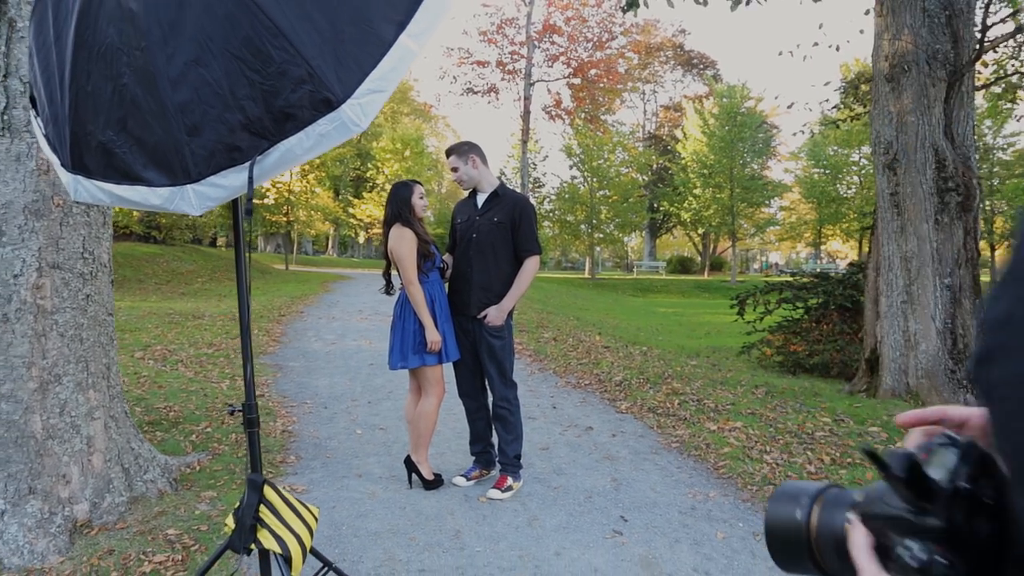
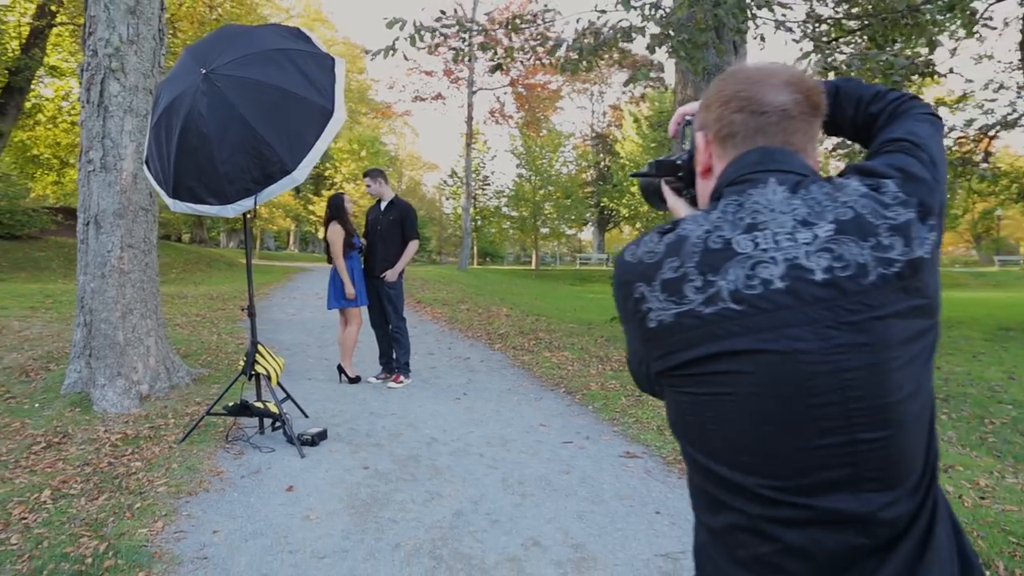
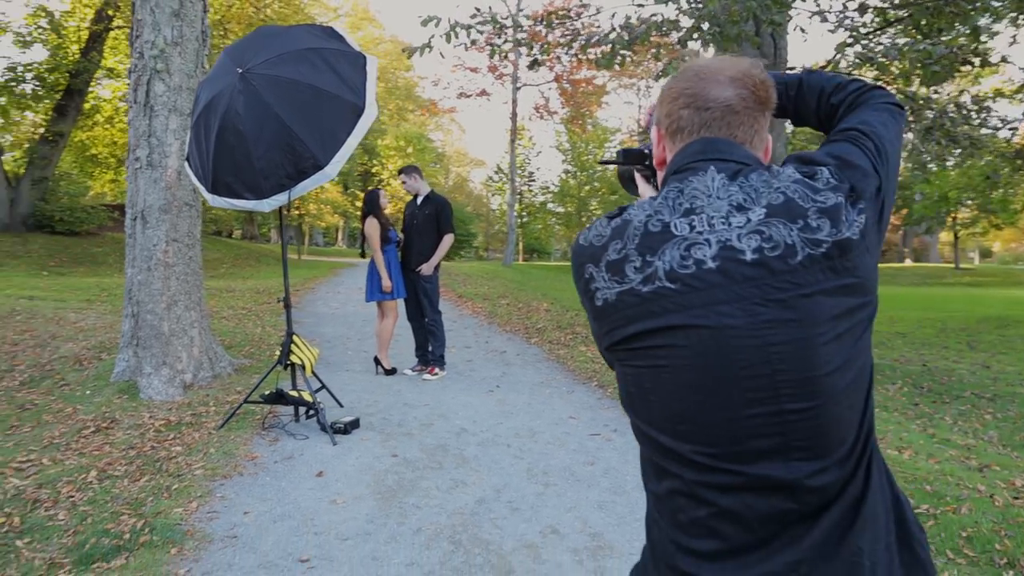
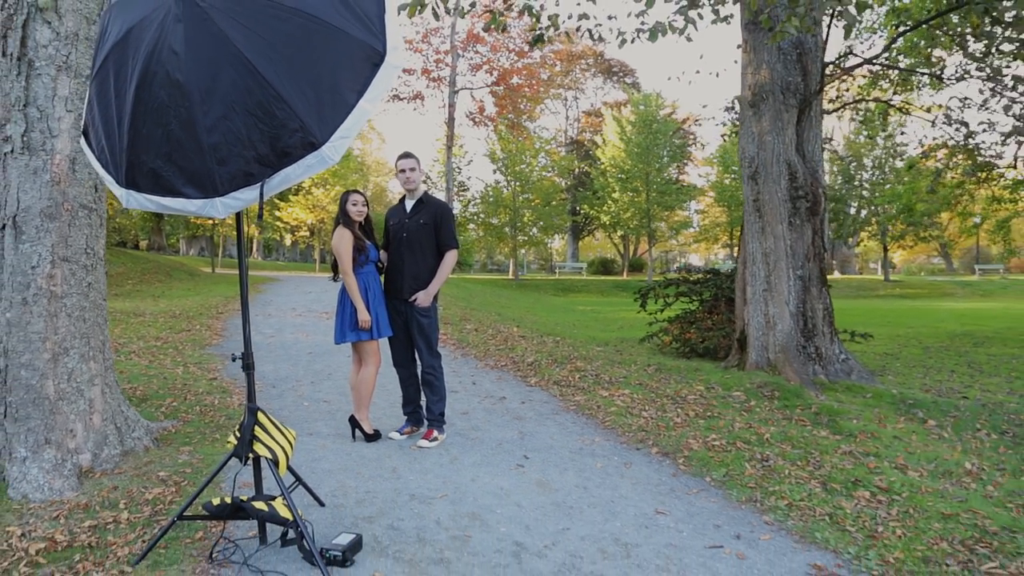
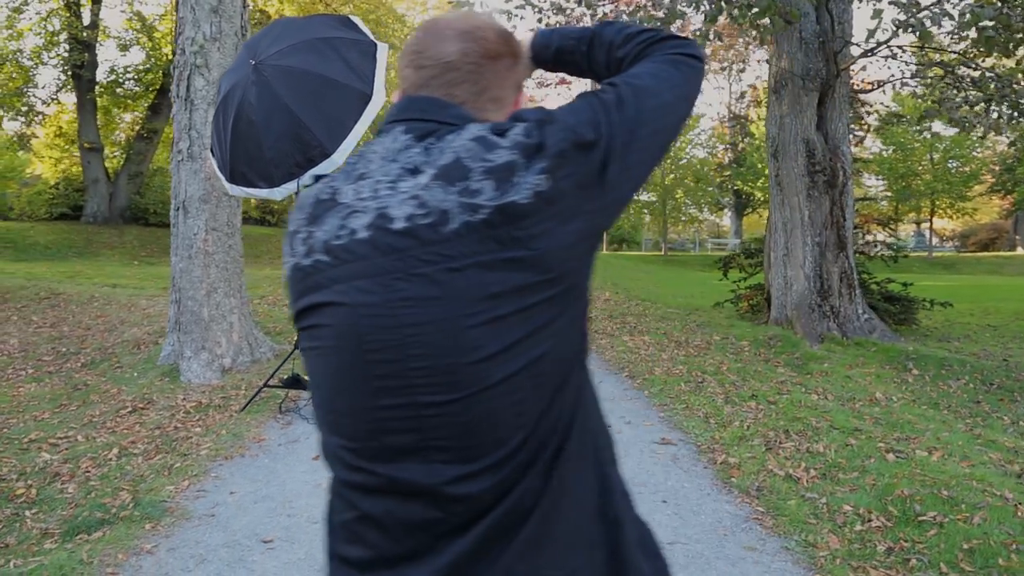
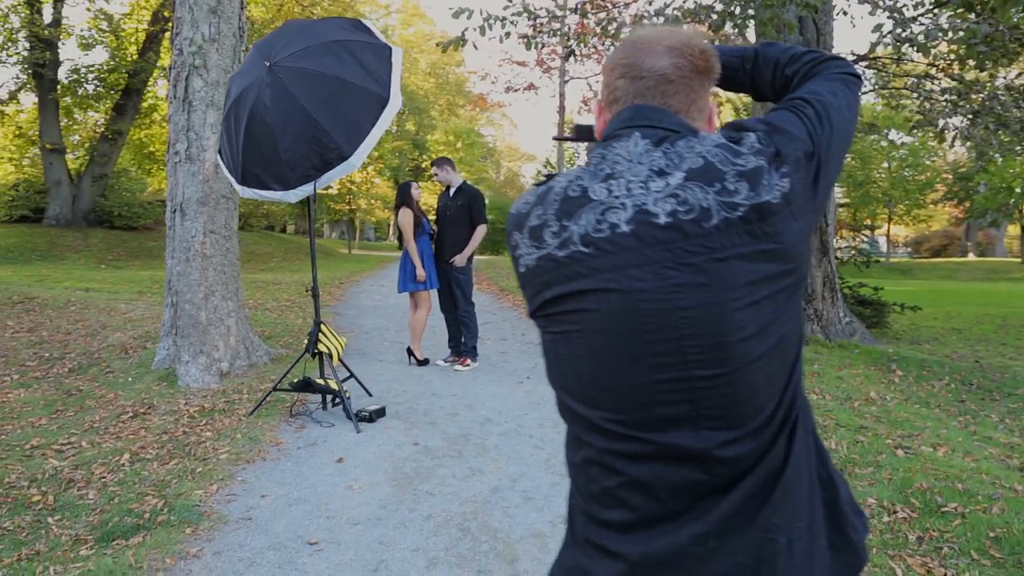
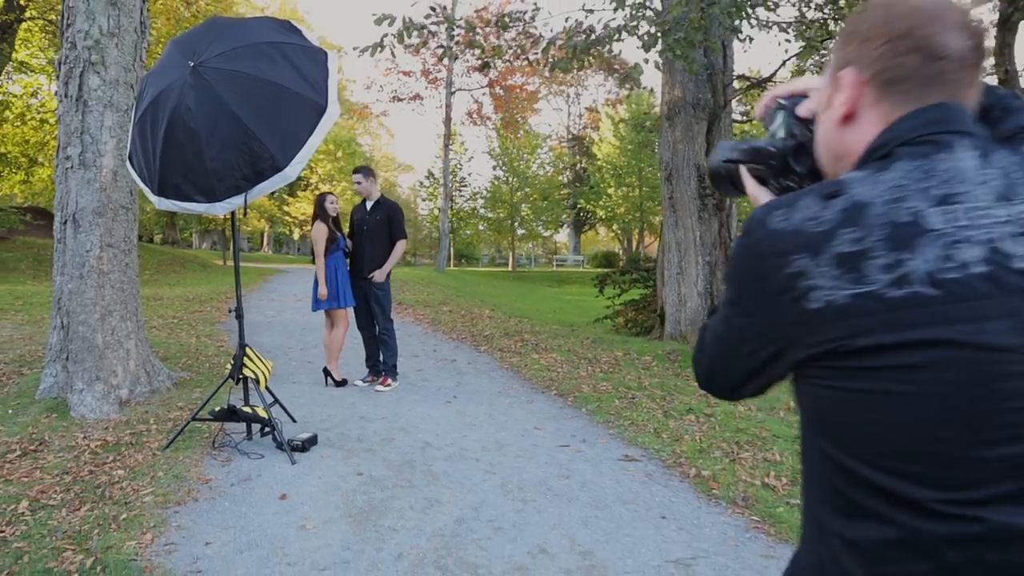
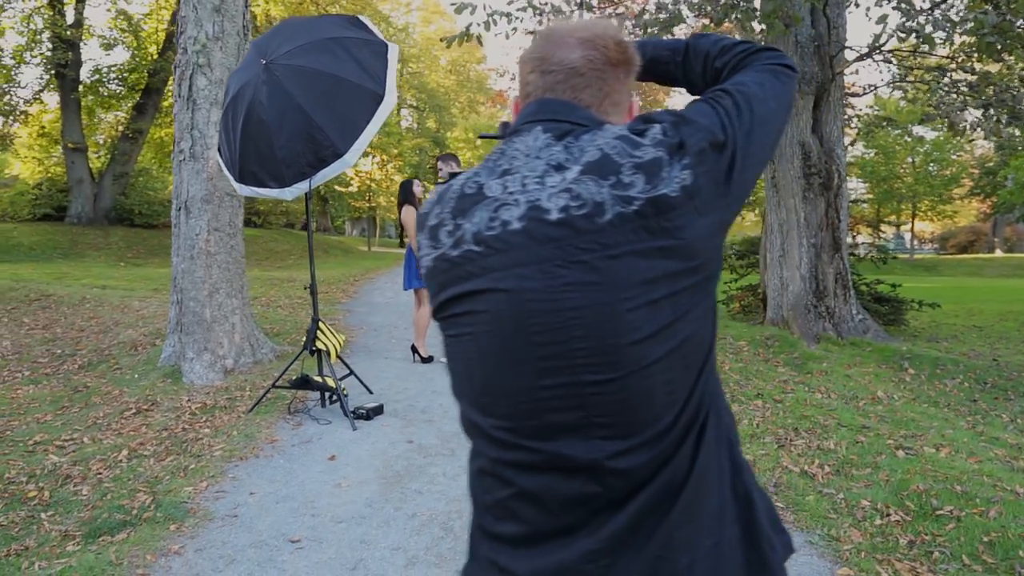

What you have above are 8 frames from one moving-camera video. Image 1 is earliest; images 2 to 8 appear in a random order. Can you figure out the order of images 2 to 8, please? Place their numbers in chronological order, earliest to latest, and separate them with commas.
4, 7, 2, 3, 6, 8, 5
